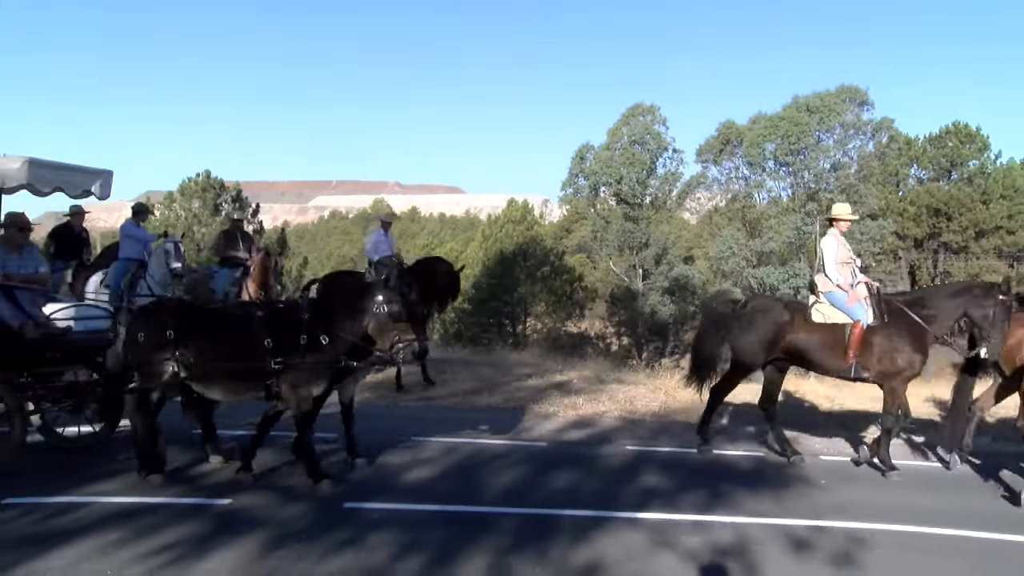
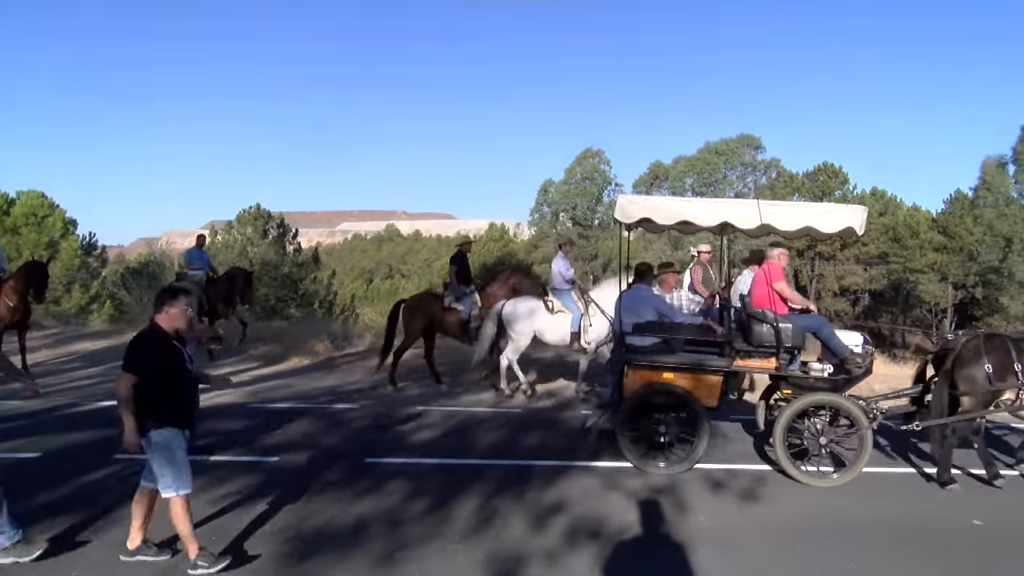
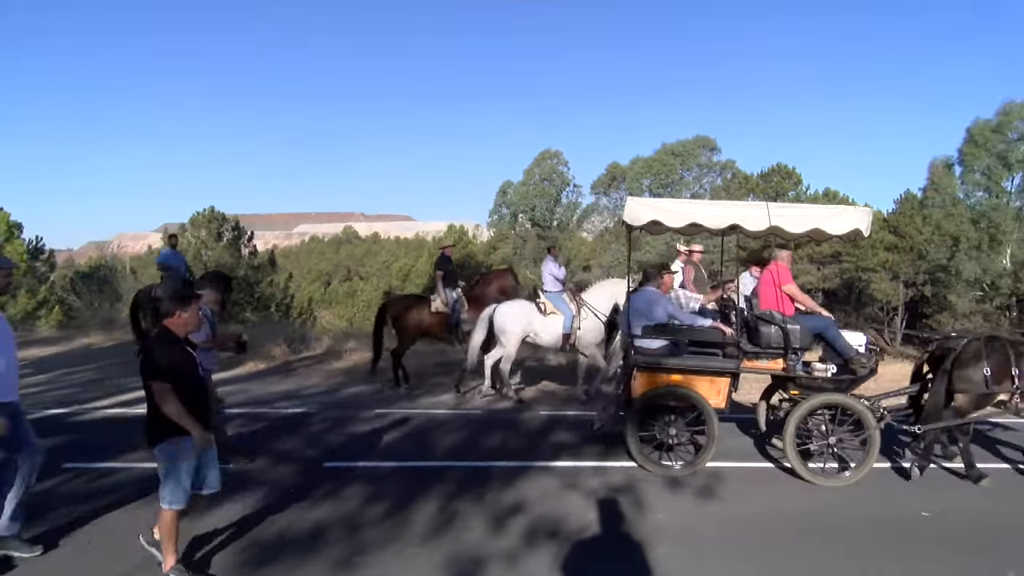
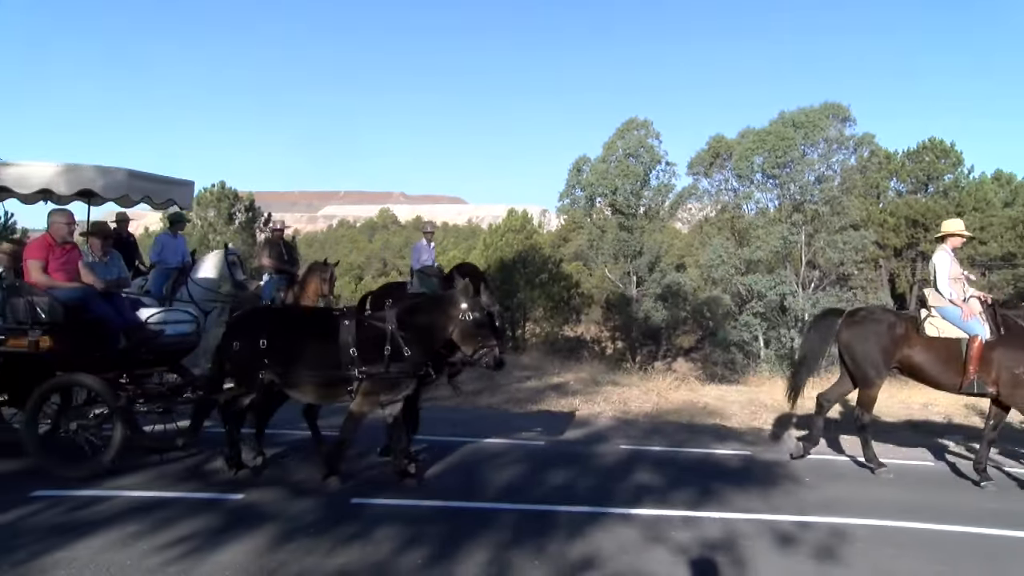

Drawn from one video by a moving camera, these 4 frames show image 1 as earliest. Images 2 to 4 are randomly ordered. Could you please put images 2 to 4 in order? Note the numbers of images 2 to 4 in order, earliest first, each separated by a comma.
4, 2, 3
